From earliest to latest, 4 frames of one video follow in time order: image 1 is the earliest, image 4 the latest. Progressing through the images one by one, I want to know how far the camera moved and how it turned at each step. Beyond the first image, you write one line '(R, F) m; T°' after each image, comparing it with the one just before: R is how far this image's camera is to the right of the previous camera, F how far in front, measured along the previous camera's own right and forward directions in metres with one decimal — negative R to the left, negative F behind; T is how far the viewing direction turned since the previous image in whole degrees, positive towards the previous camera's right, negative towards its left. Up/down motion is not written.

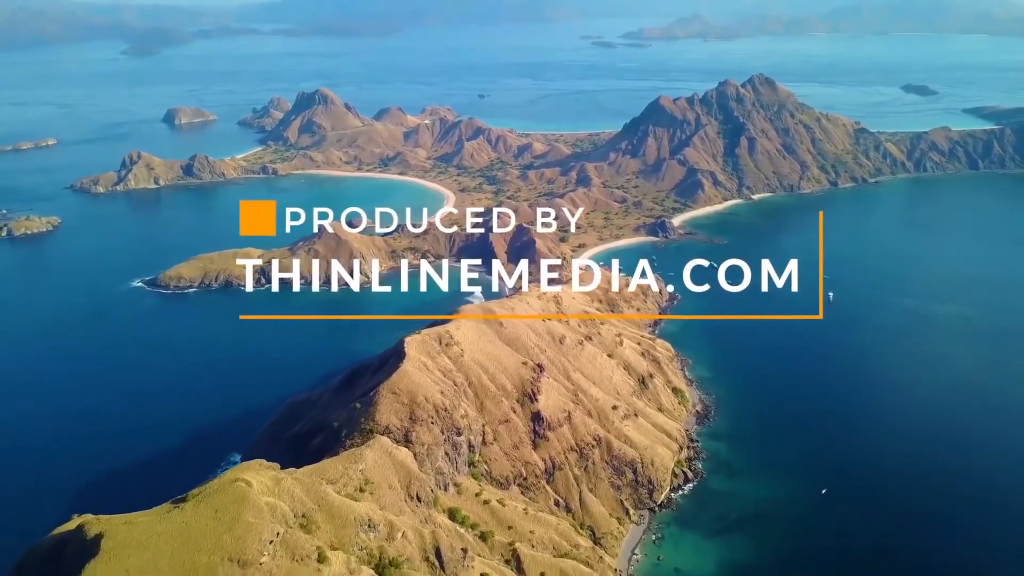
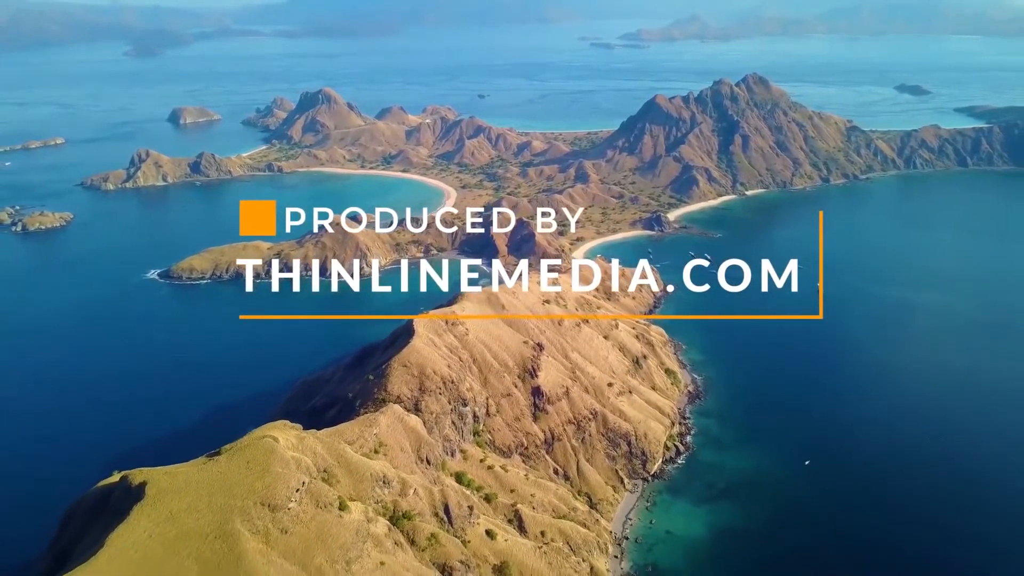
(-0.3, -4.8) m; 0°
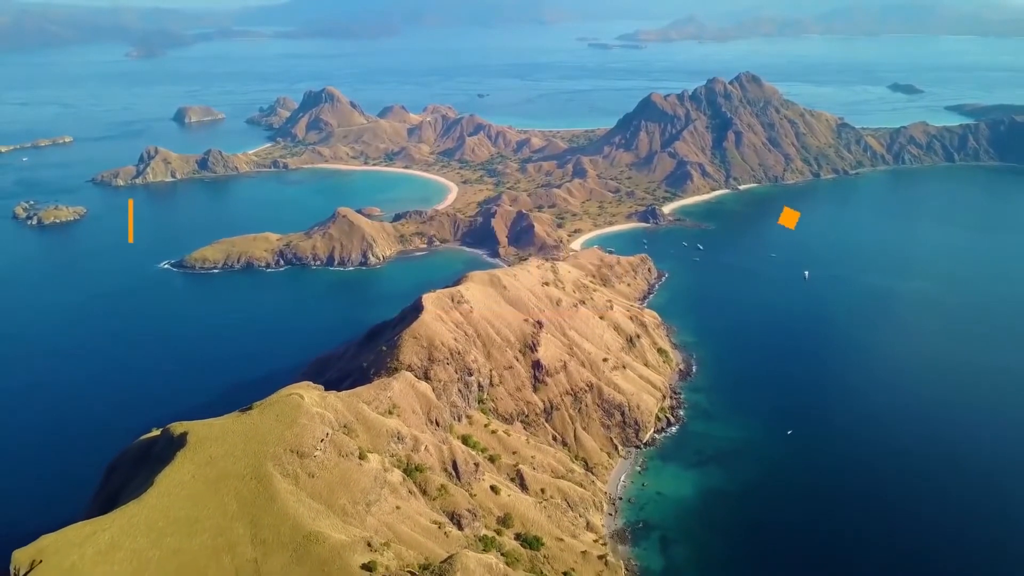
(-0.3, -5.6) m; 0°
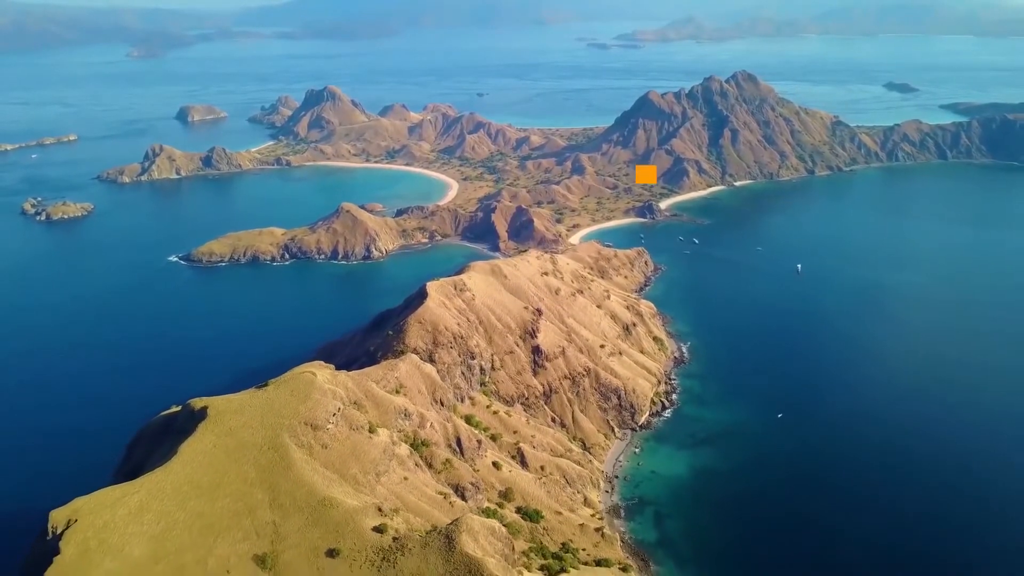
(-0.2, -3.4) m; 0°
